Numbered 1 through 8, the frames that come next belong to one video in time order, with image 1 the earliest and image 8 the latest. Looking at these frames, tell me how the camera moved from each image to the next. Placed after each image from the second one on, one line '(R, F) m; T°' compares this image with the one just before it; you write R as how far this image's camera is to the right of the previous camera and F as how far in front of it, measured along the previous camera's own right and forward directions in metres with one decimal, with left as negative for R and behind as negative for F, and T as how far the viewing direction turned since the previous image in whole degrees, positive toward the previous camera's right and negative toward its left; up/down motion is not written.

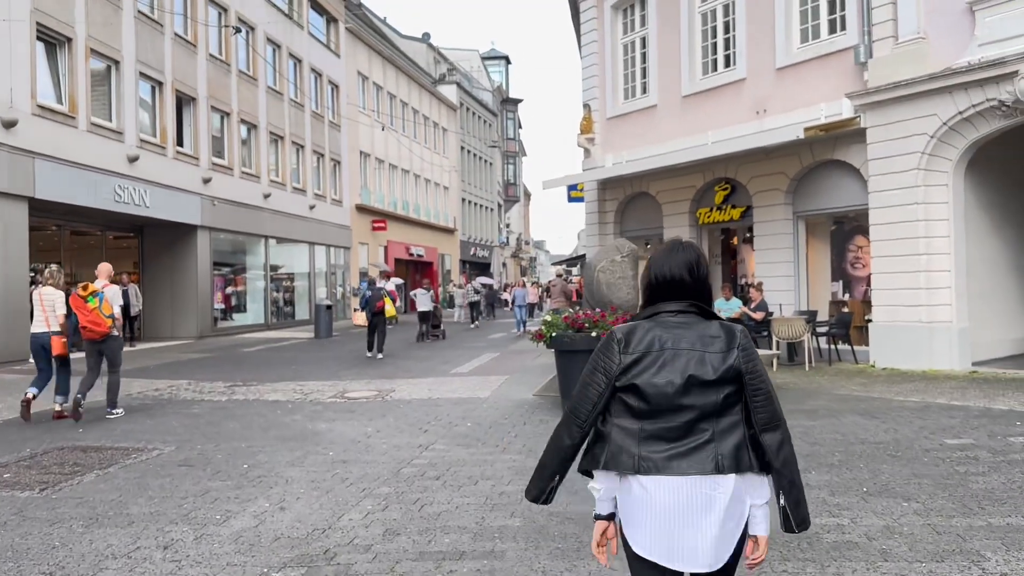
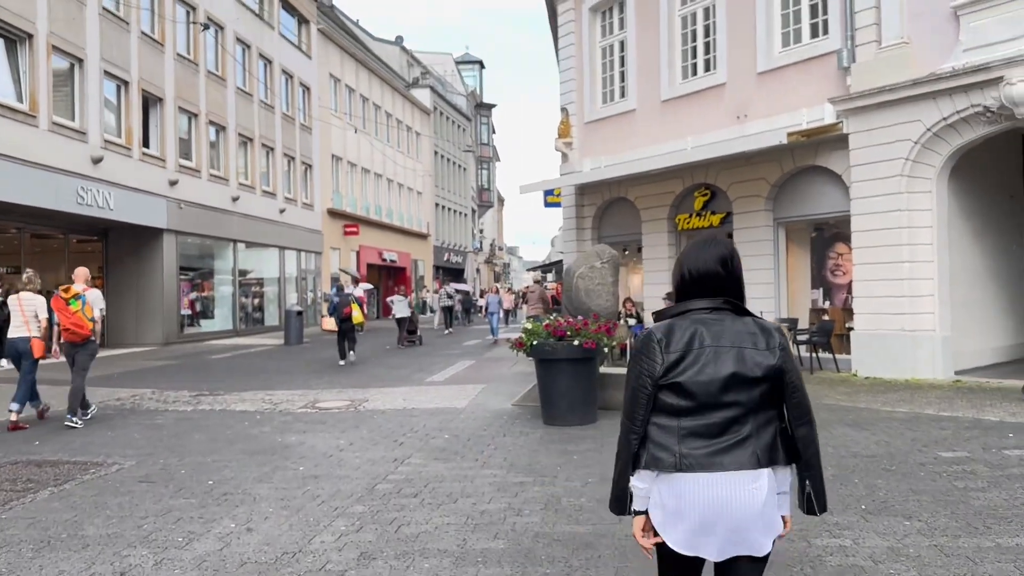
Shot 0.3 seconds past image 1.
(-0.1, +0.4) m; +2°
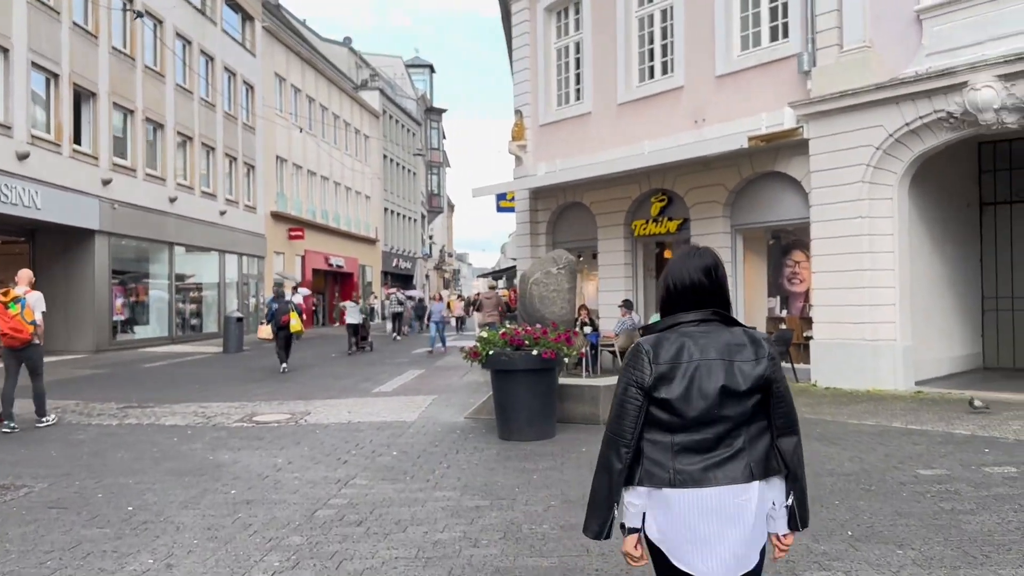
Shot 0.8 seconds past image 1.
(-0.1, +0.6) m; +4°
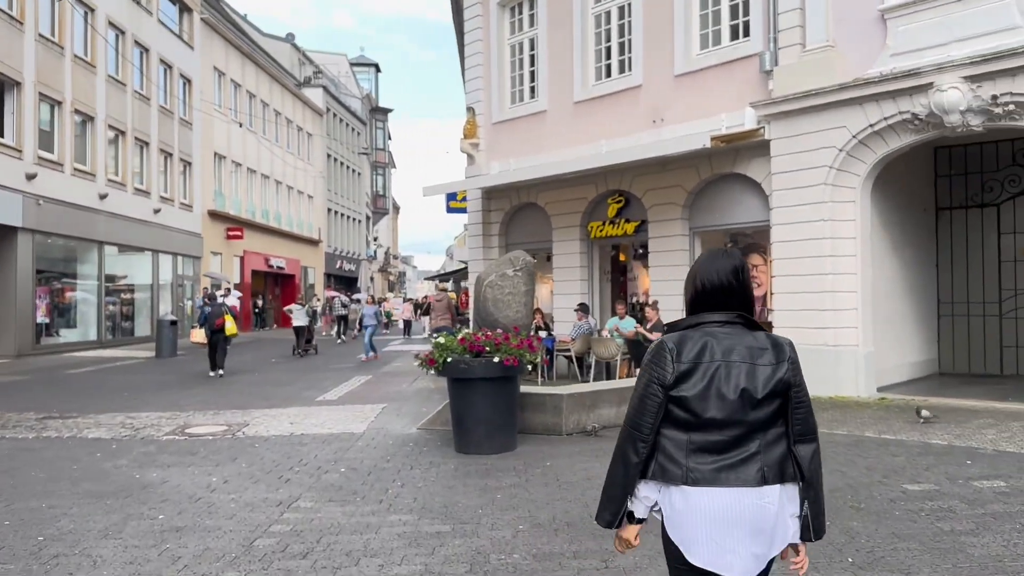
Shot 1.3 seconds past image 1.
(-0.2, +0.6) m; +4°
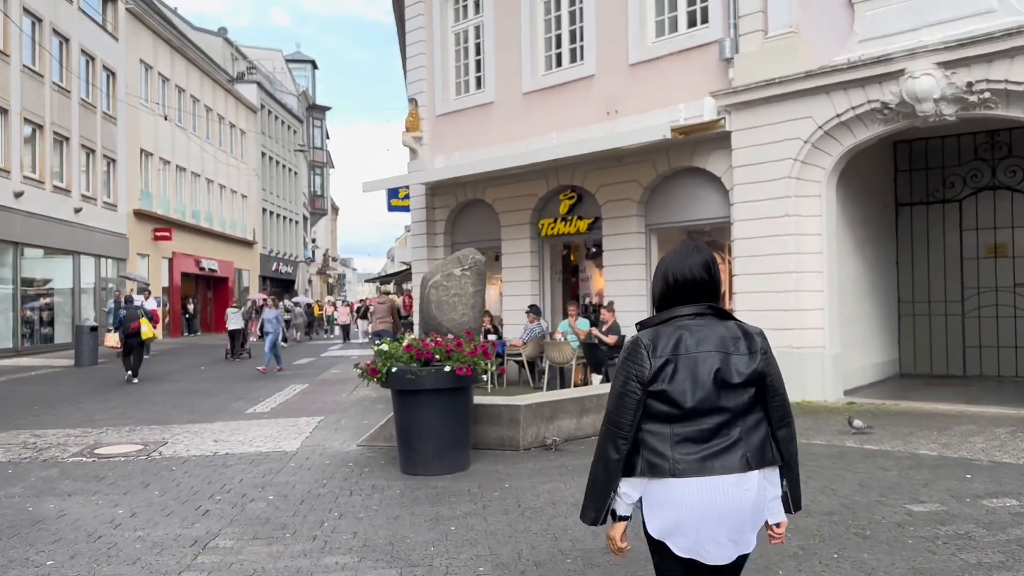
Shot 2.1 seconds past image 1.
(-0.1, +0.9) m; +4°
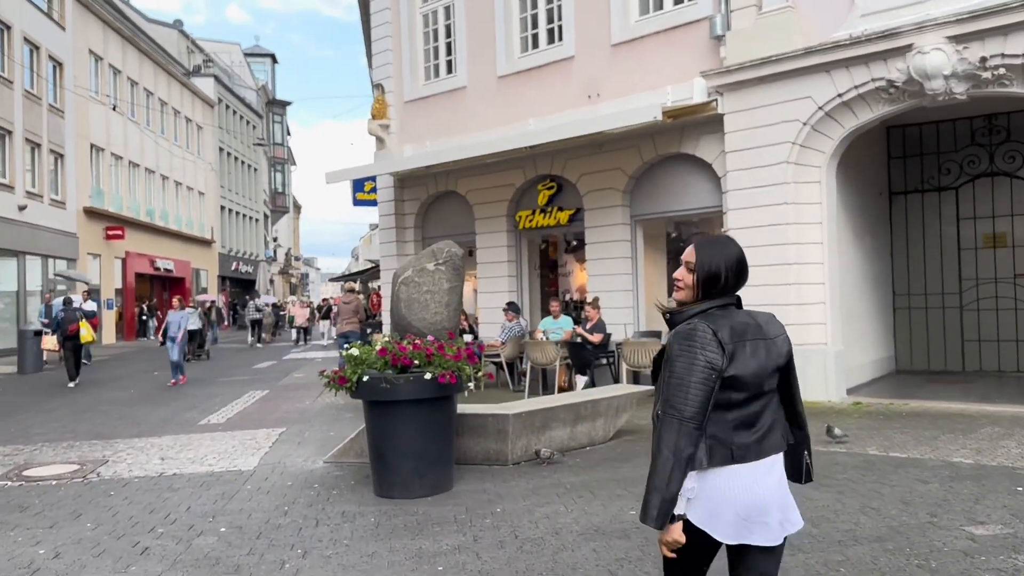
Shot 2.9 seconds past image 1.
(-0.2, +1.0) m; +2°
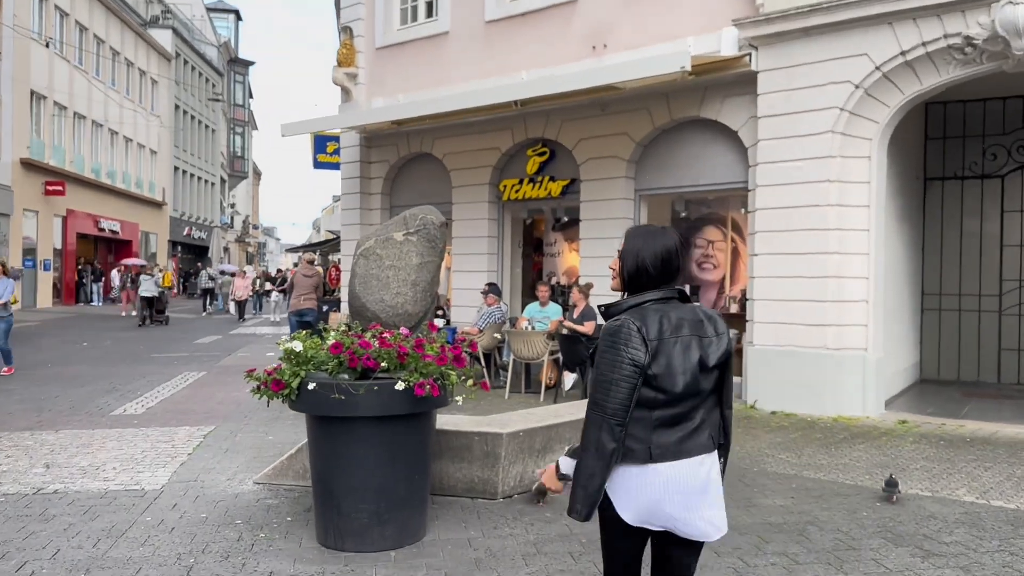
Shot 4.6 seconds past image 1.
(-0.3, +1.9) m; +3°
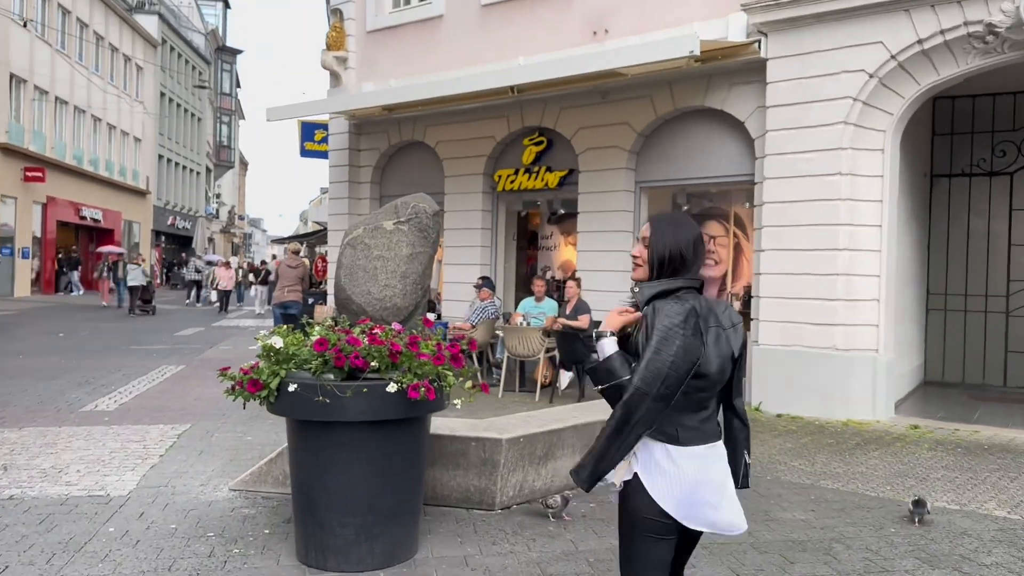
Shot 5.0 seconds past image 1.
(-0.1, +0.5) m; +1°
